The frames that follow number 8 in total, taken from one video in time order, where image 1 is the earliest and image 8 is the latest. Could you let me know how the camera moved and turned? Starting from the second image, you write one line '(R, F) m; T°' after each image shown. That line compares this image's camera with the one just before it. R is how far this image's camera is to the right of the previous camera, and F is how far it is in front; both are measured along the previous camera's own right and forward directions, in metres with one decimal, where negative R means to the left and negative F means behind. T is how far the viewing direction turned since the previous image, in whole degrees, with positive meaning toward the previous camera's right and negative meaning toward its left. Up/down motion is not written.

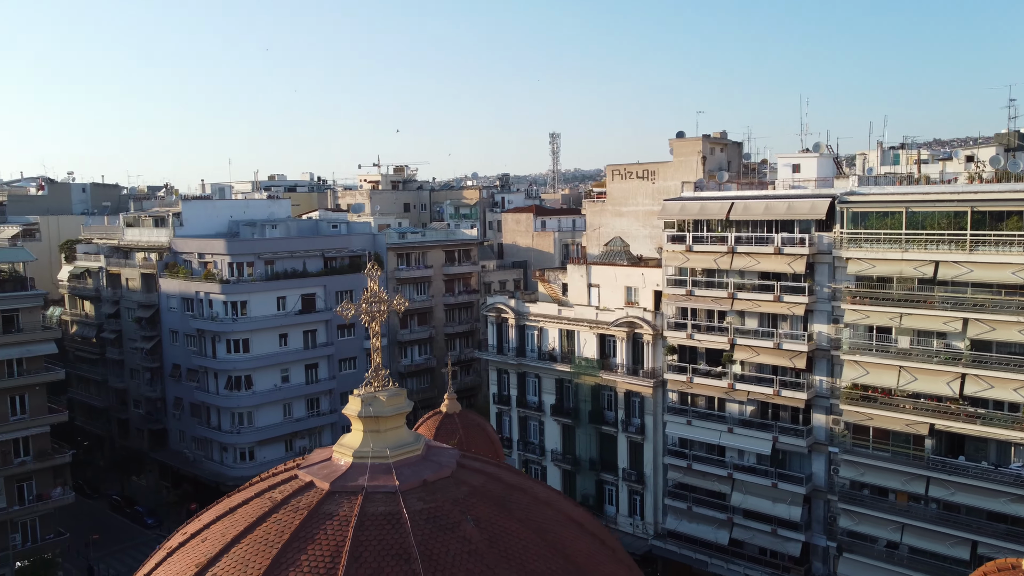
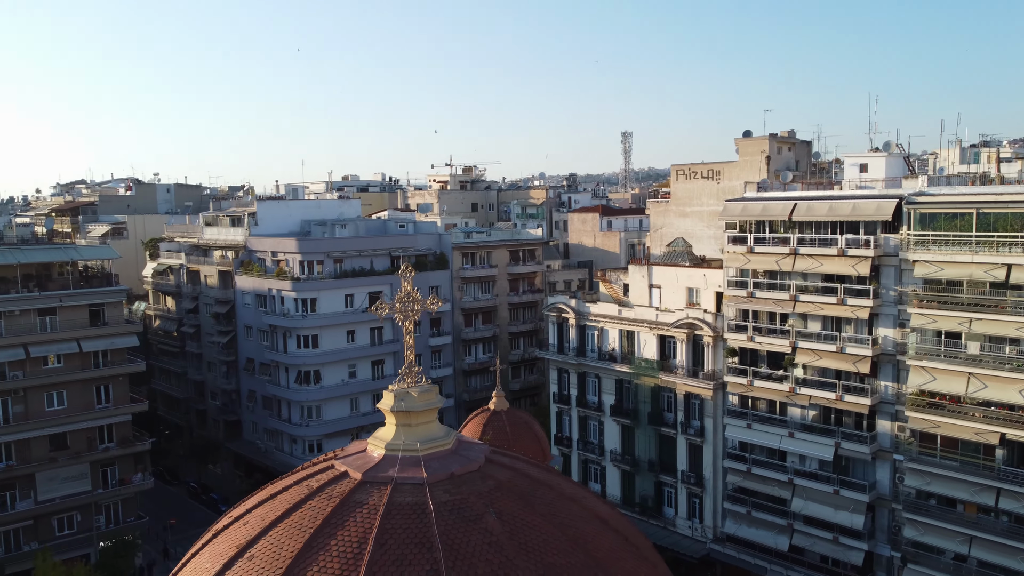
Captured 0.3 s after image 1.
(+0.5, -0.2) m; -5°
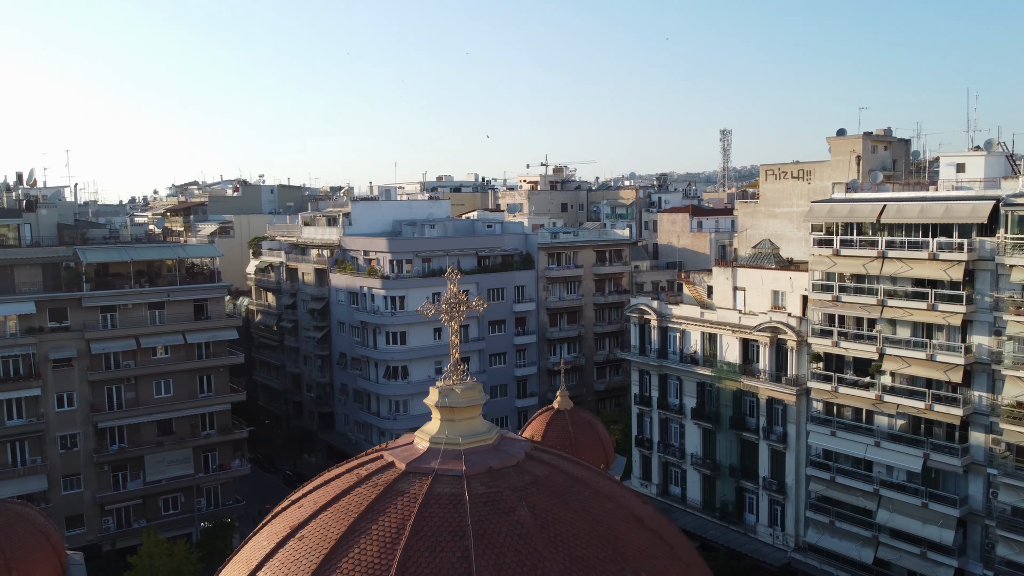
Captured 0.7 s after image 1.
(+0.6, -0.3) m; -7°
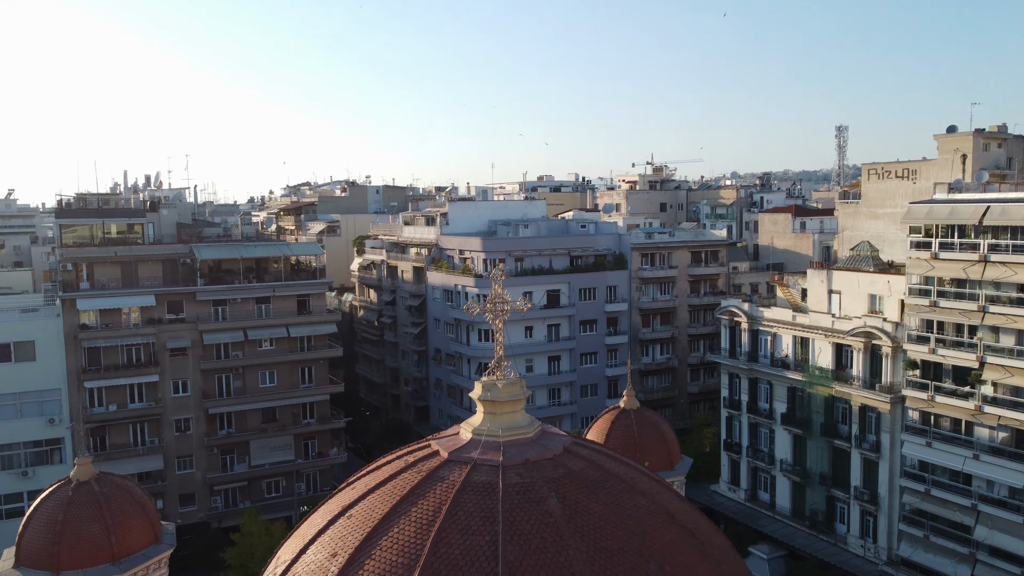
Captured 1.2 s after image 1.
(+0.8, -0.4) m; -7°
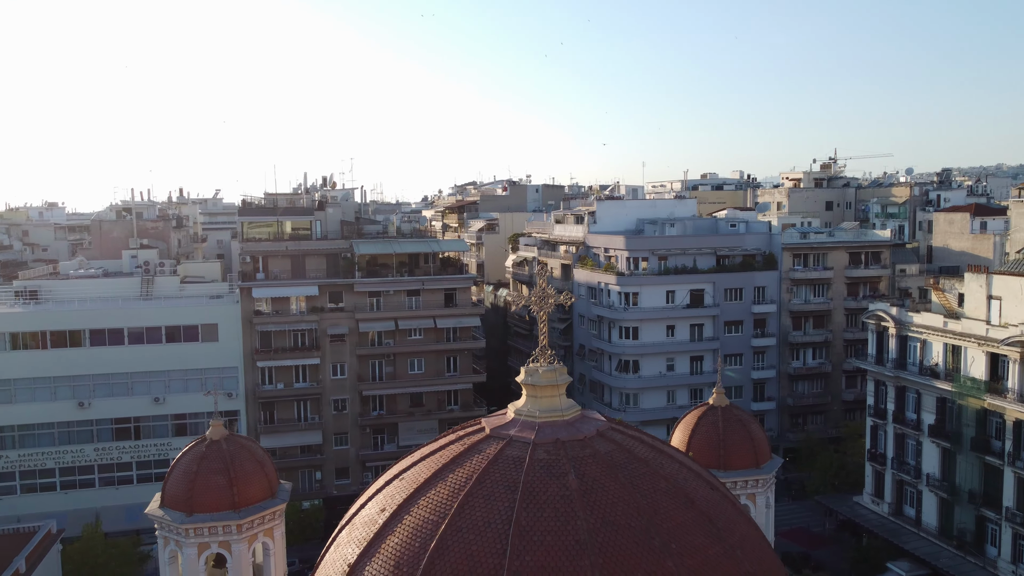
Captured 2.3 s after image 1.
(+1.7, -0.8) m; -12°
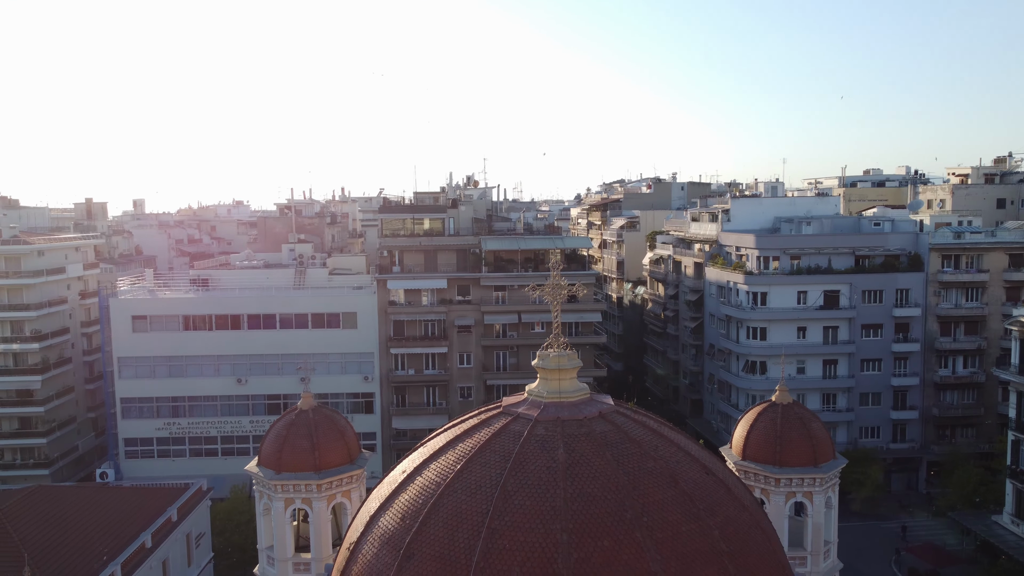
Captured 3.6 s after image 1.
(+2.1, -0.8) m; -12°
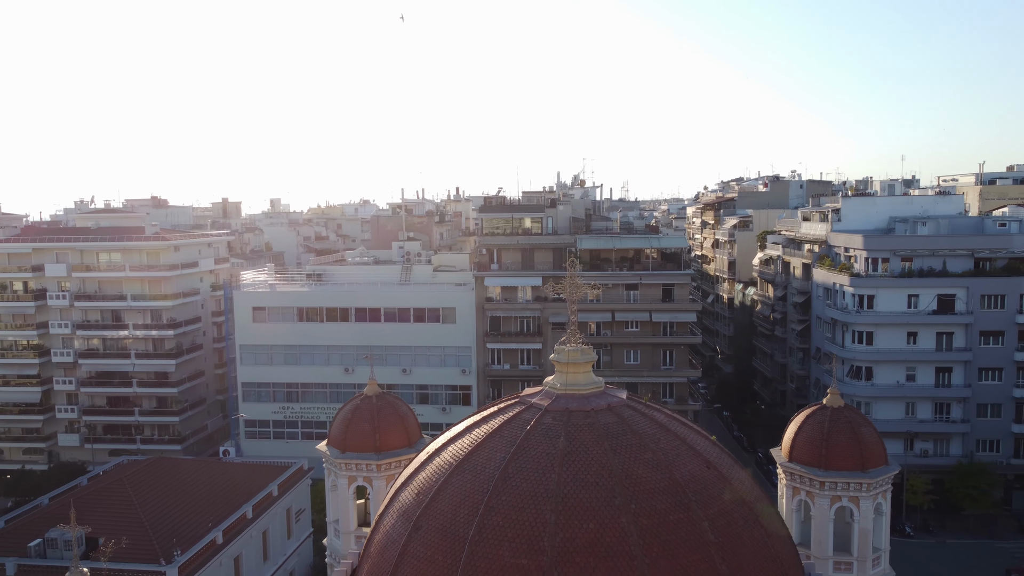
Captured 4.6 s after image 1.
(+1.7, -0.6) m; -9°
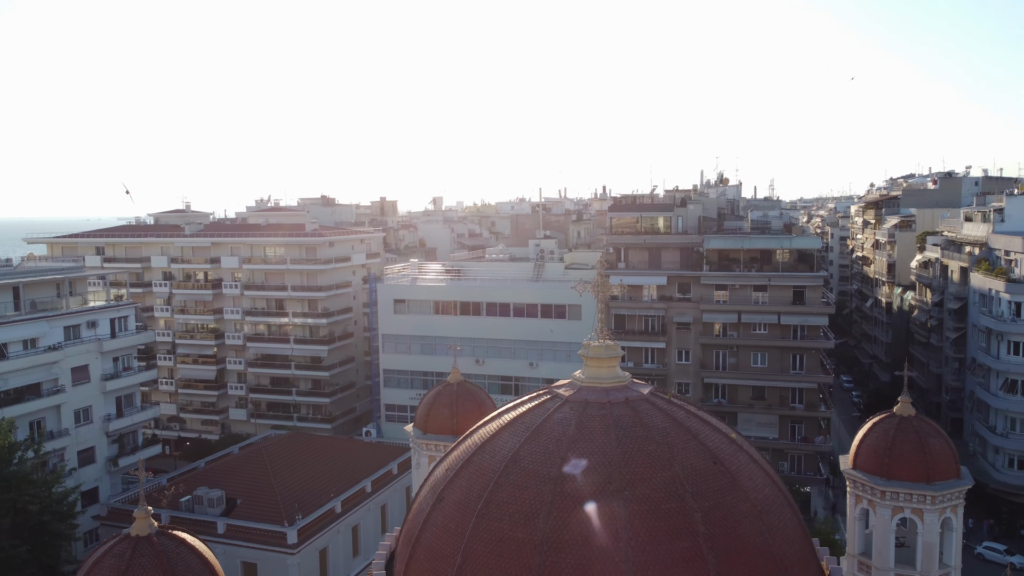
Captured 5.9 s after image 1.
(+2.2, -0.8) m; -12°
